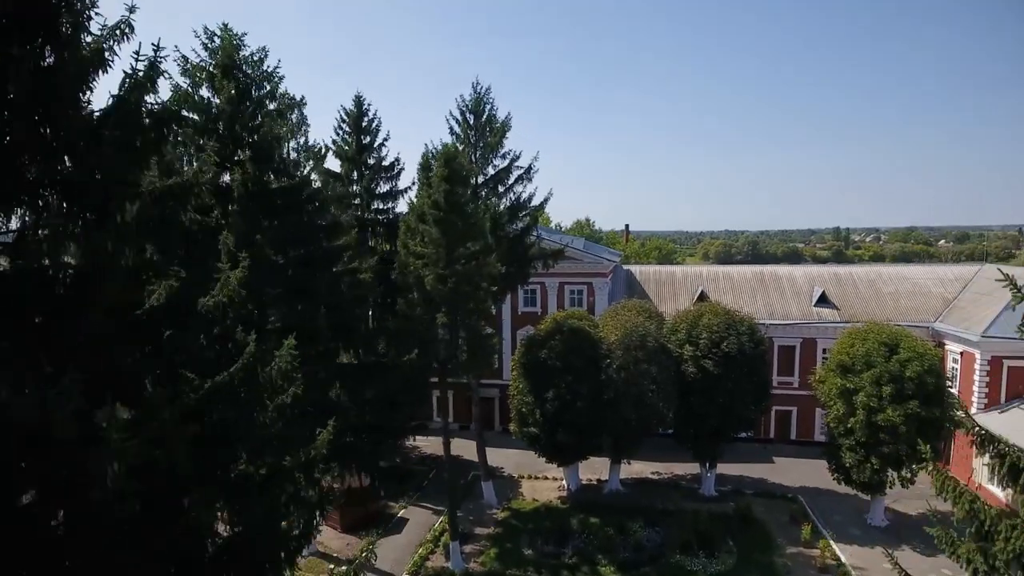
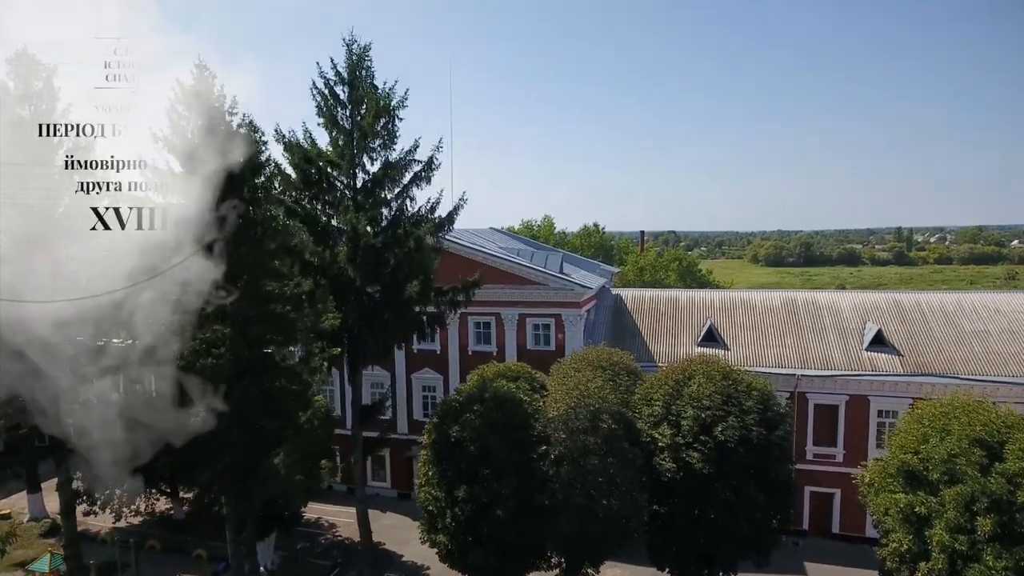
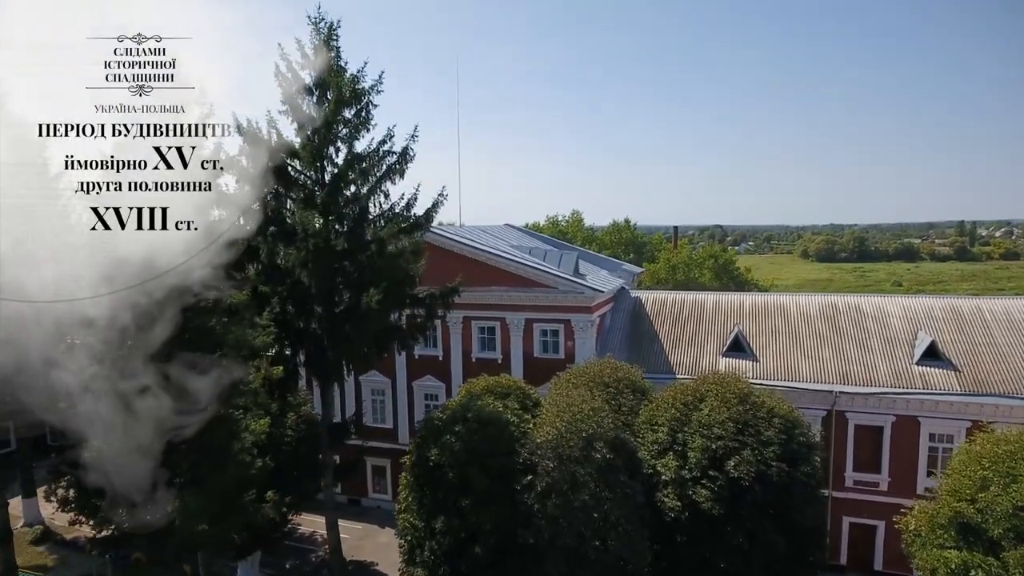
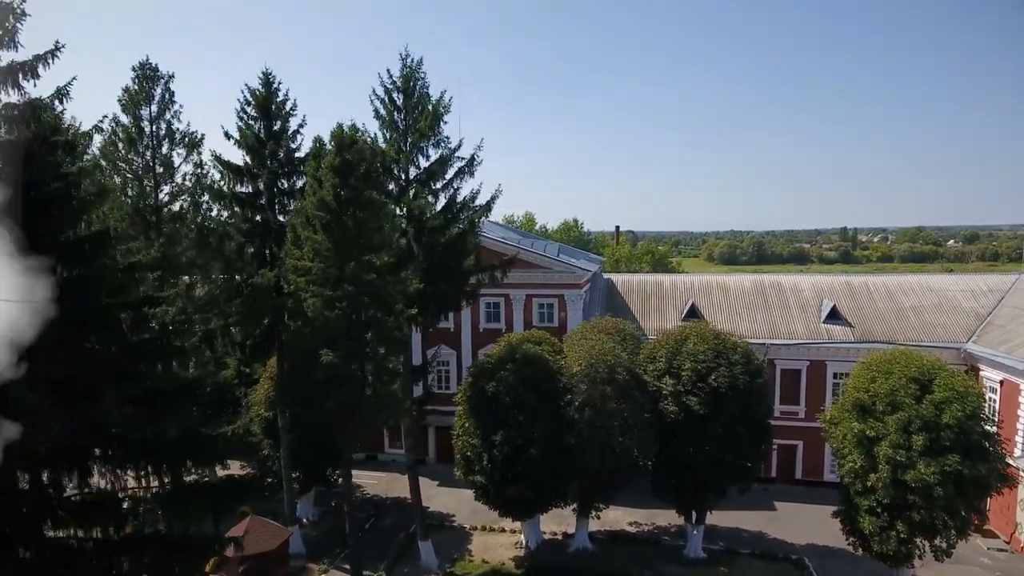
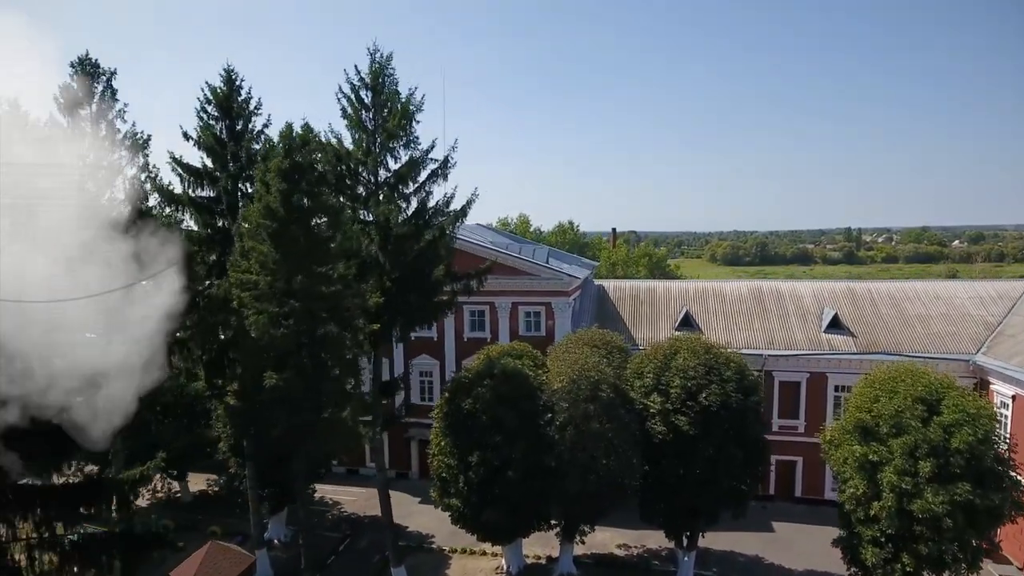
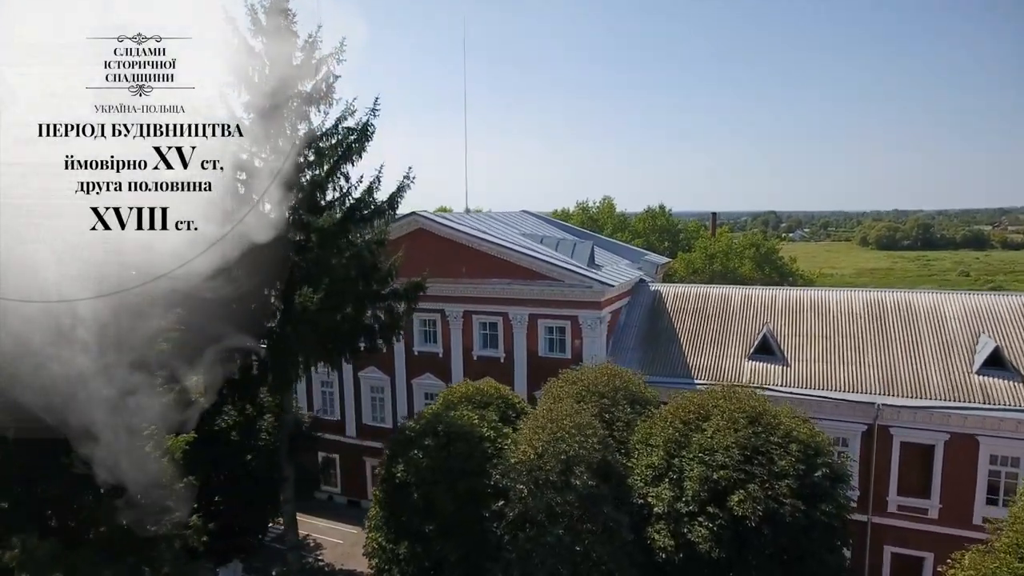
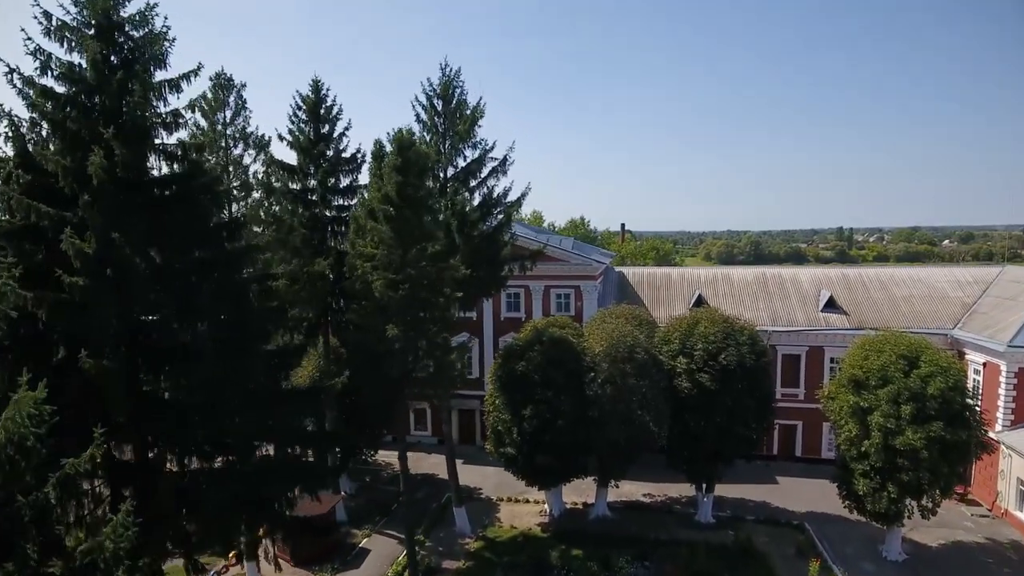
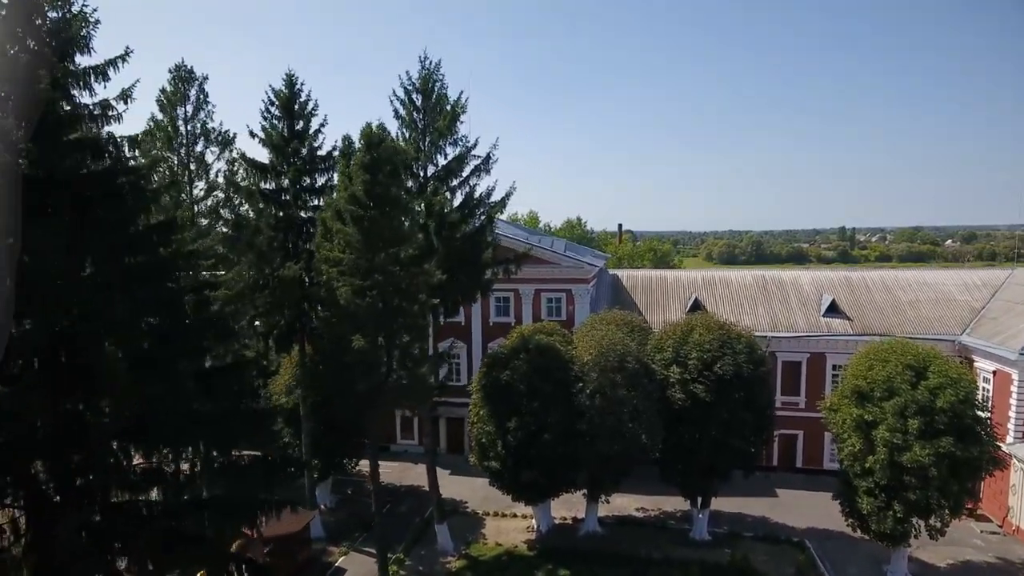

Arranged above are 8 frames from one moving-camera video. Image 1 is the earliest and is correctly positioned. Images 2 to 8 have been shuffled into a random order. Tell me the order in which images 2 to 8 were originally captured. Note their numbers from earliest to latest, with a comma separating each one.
7, 8, 4, 5, 2, 3, 6
